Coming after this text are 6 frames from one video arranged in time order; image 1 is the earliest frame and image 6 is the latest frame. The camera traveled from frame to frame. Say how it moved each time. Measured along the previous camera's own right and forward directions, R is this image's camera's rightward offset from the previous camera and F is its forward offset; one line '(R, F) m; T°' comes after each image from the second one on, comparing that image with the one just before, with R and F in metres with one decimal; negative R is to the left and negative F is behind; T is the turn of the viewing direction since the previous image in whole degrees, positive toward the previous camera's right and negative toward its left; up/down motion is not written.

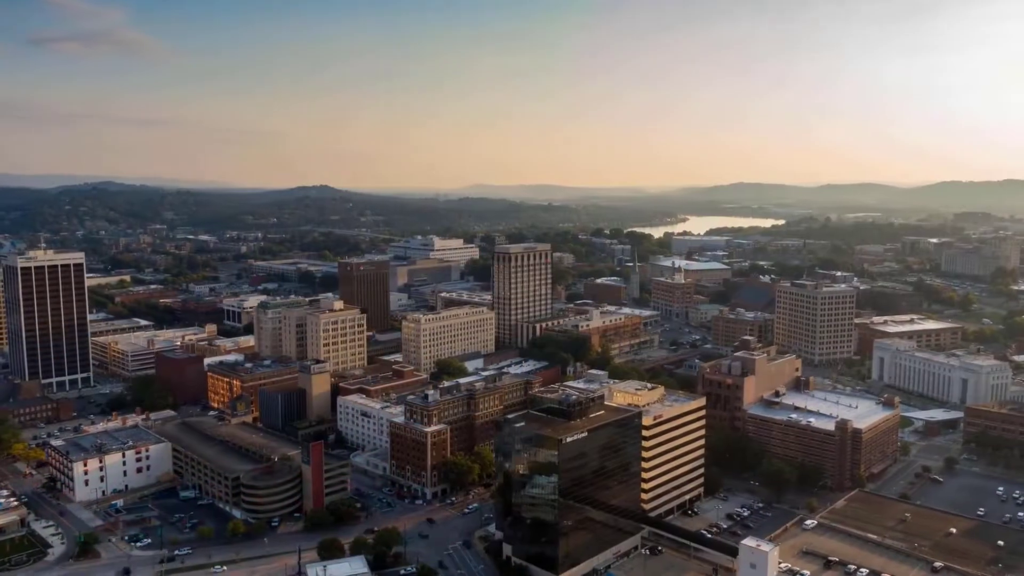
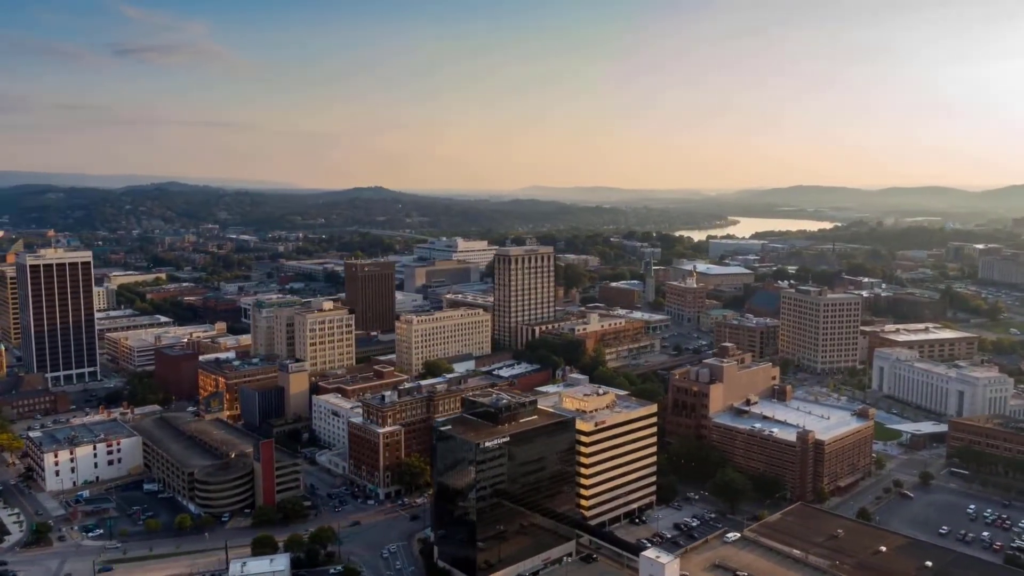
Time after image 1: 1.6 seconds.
(+5.2, +0.3) m; -4°
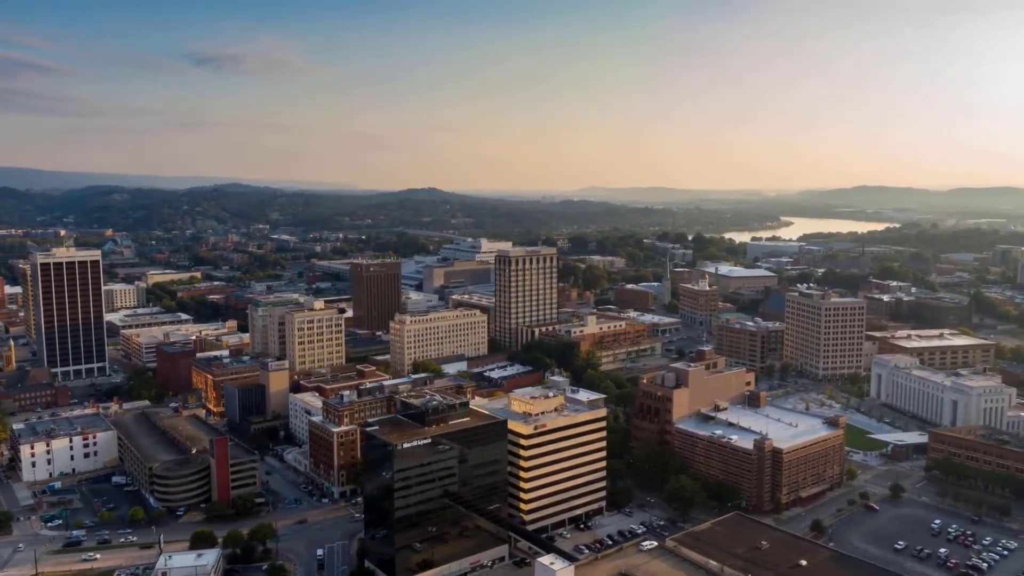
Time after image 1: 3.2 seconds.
(+5.3, +0.3) m; -4°
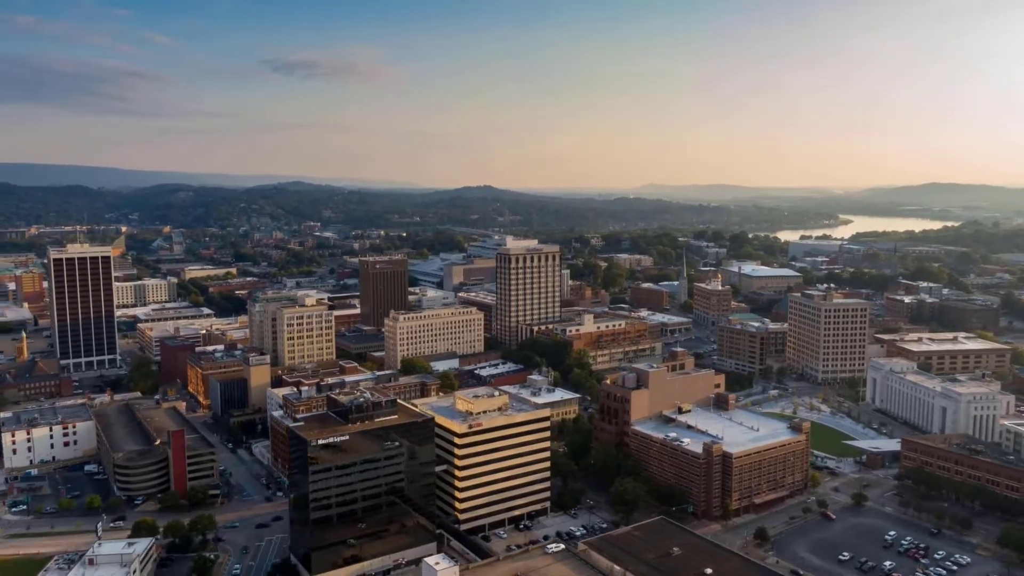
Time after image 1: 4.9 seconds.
(+5.6, +0.4) m; -4°
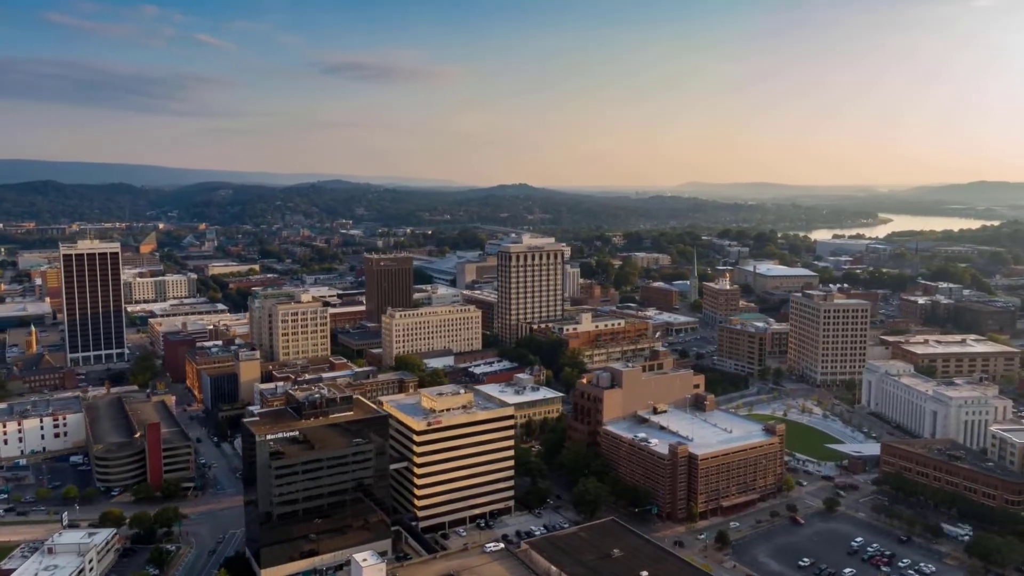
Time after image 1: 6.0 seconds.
(+3.5, +0.2) m; -3°
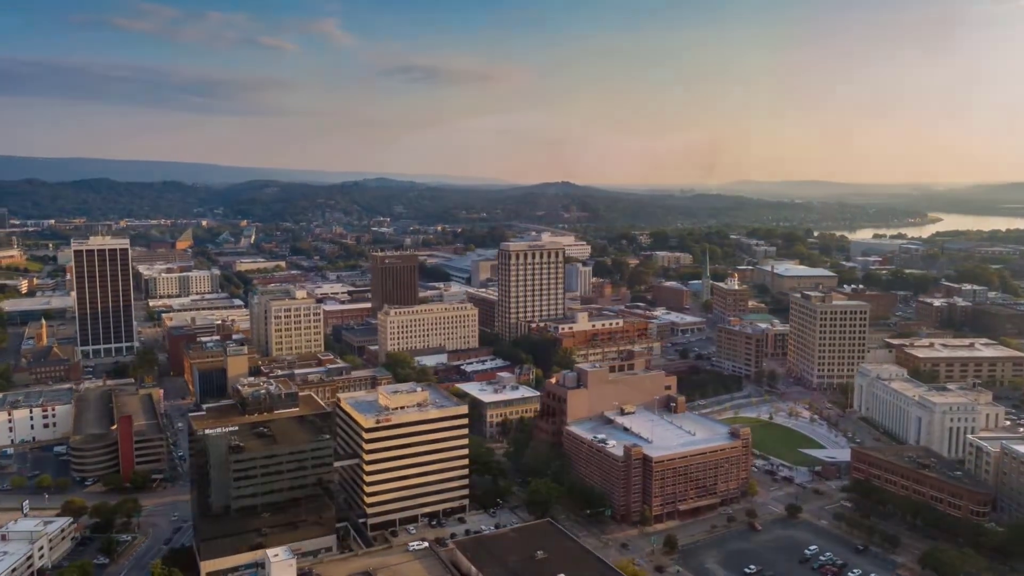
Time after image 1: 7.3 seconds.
(+4.3, +0.3) m; -3°
